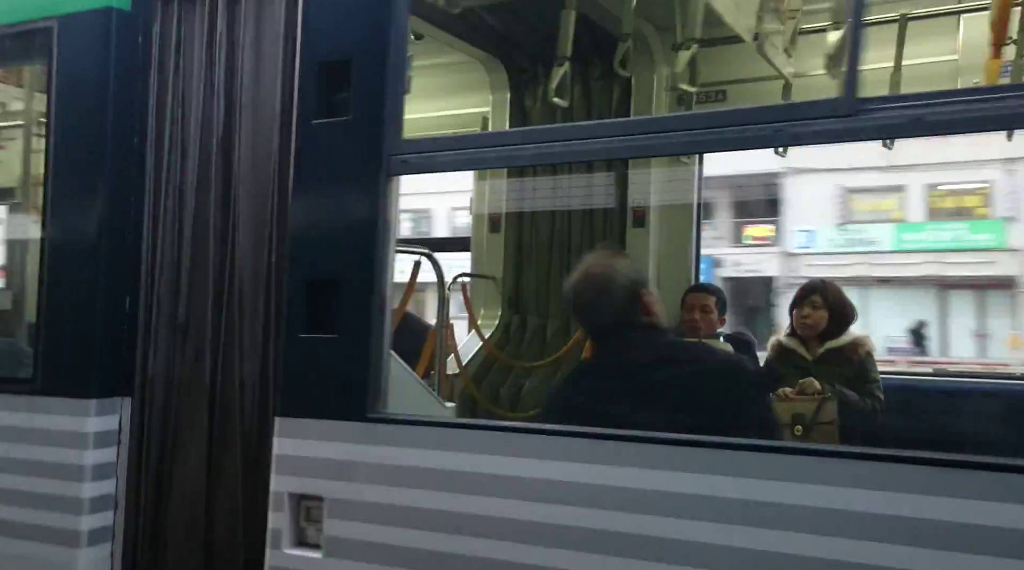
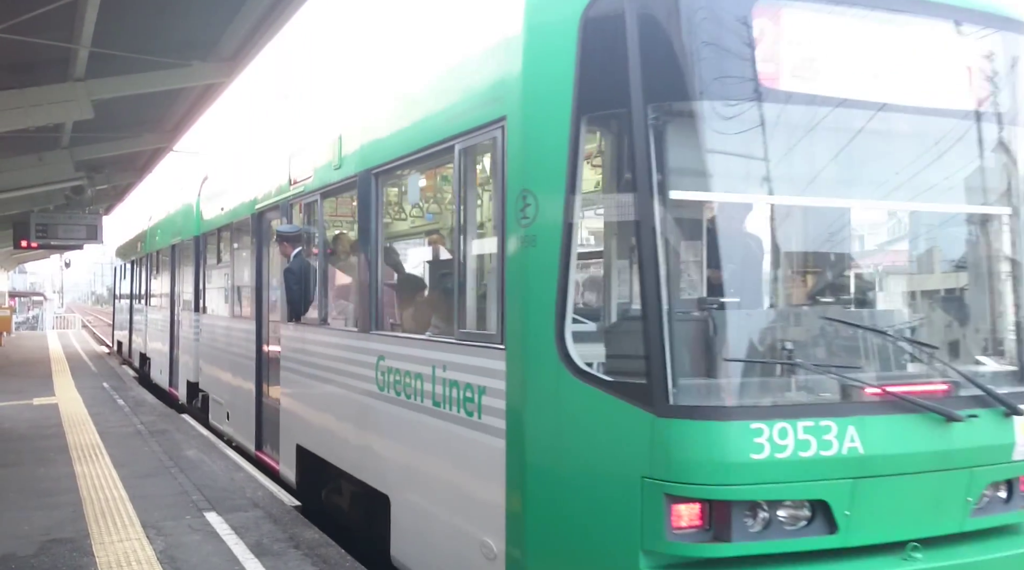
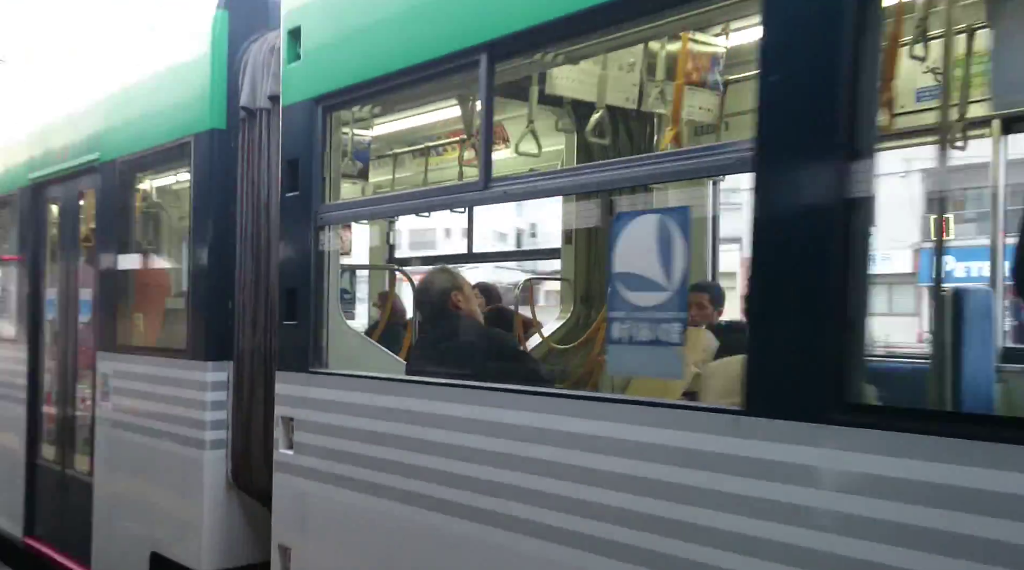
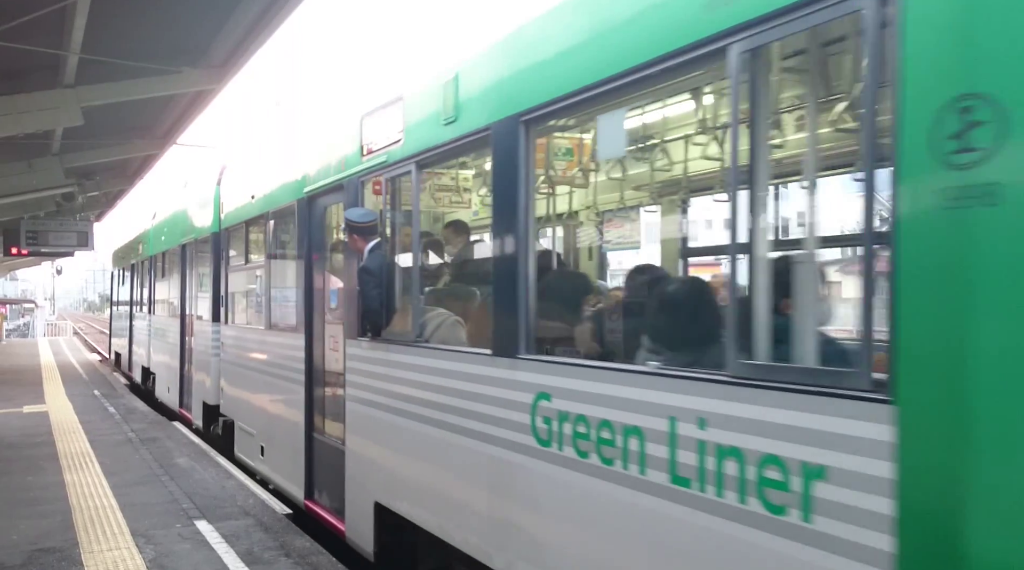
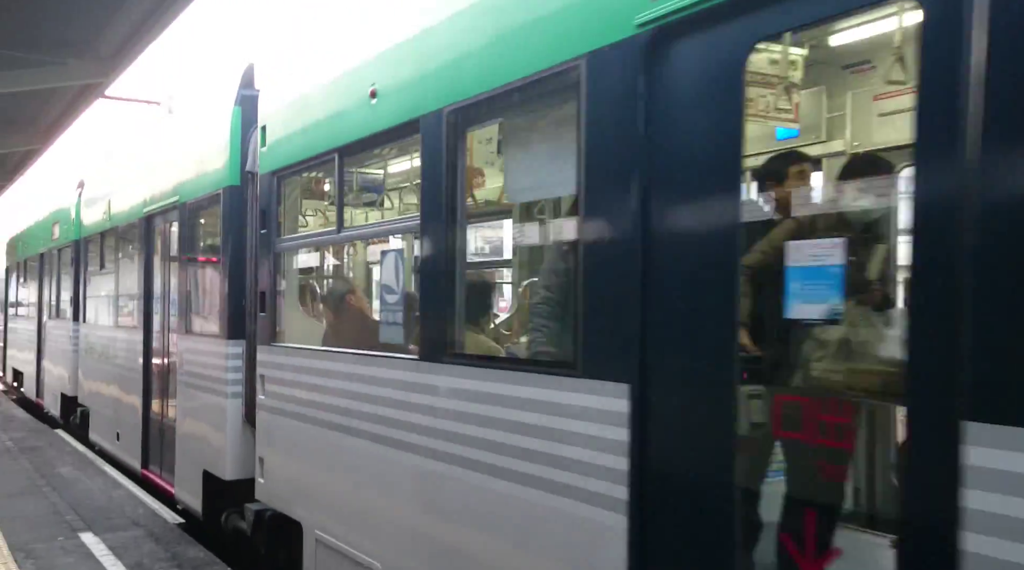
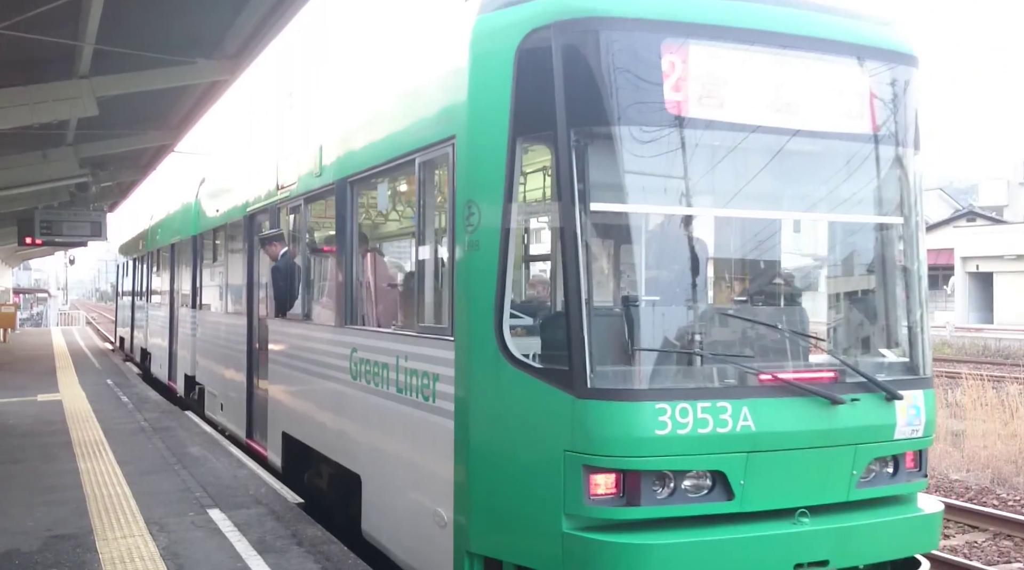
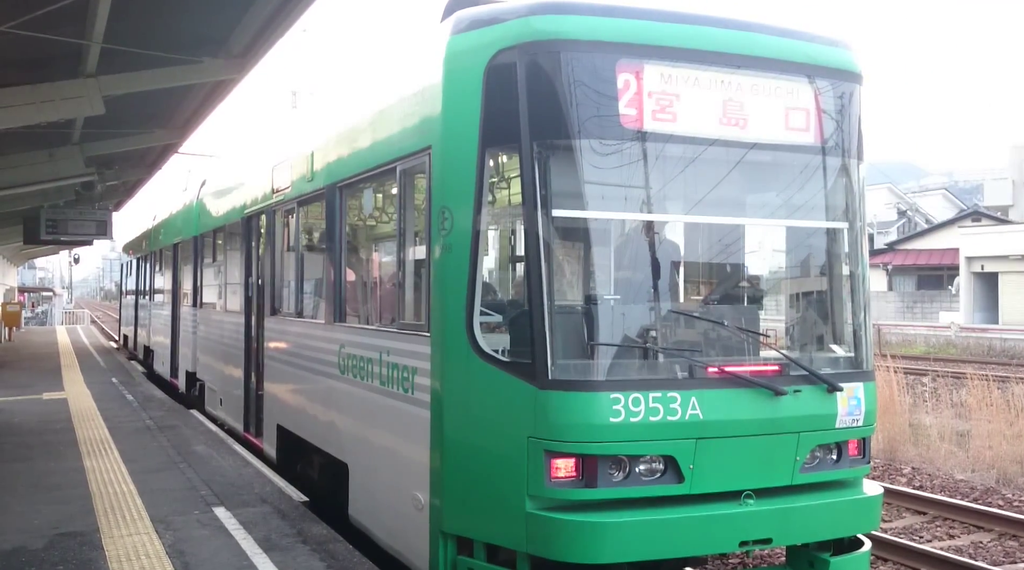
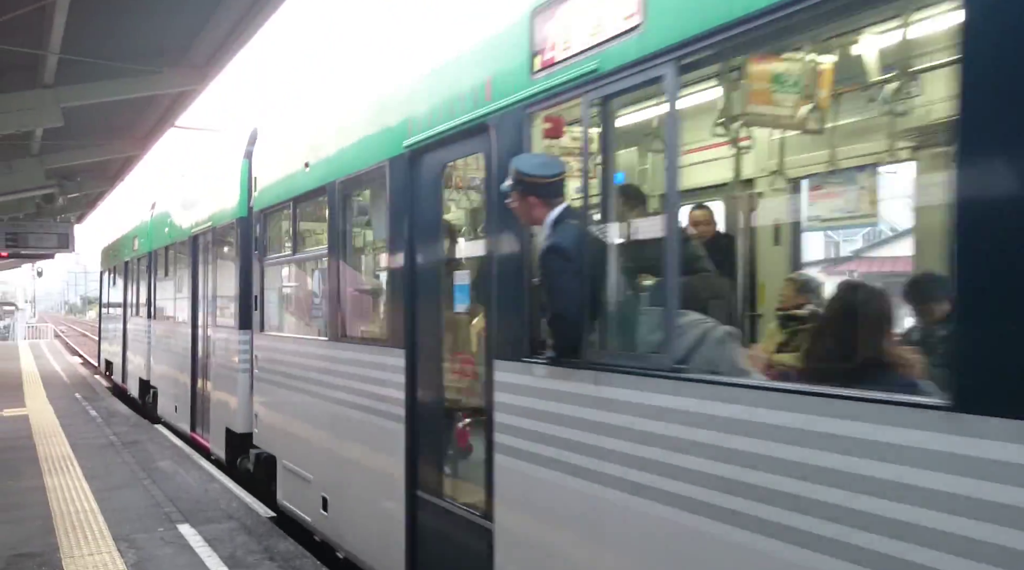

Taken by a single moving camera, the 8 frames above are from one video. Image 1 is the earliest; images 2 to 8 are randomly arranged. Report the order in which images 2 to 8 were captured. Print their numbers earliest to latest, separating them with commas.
3, 5, 8, 4, 2, 6, 7
